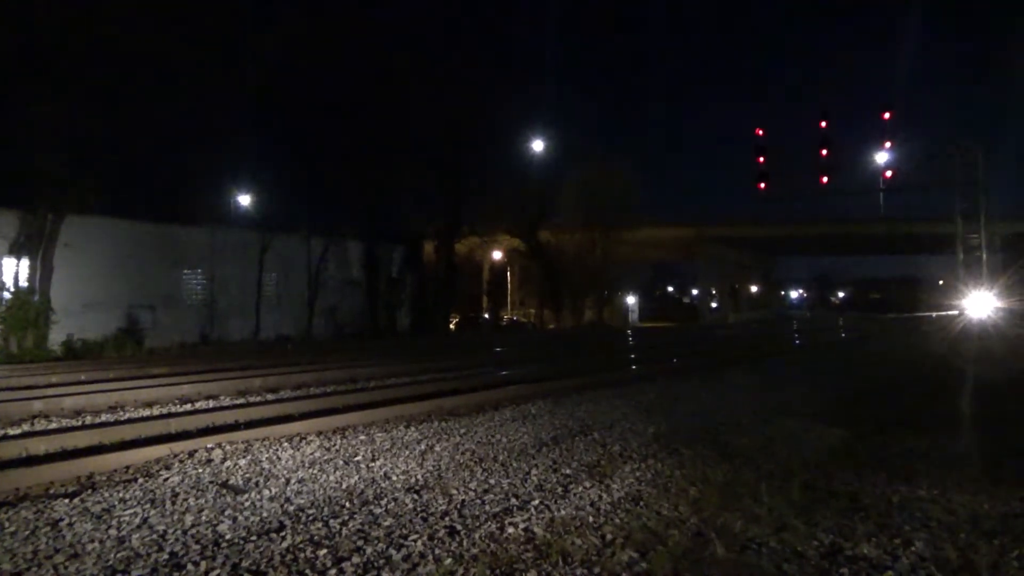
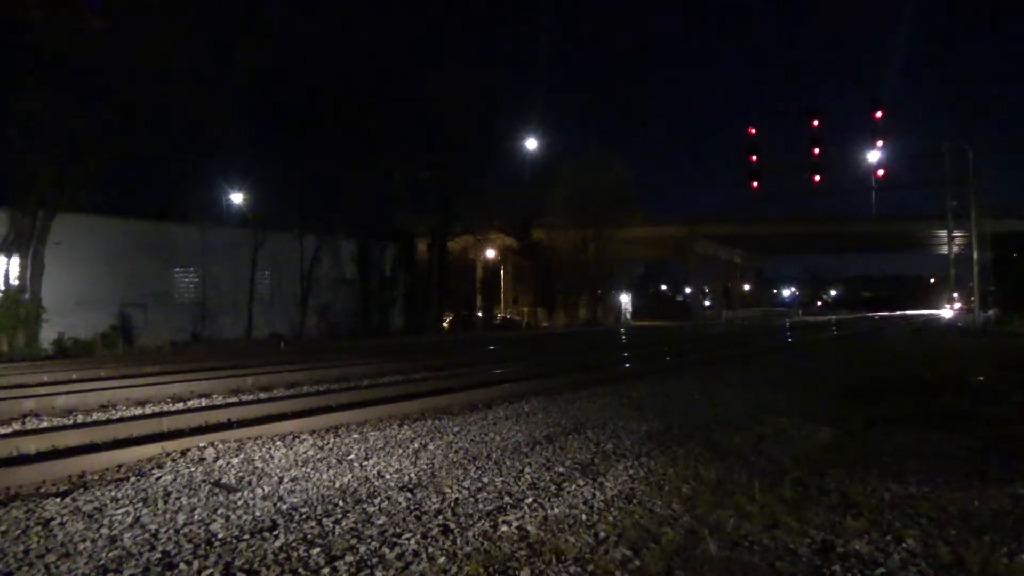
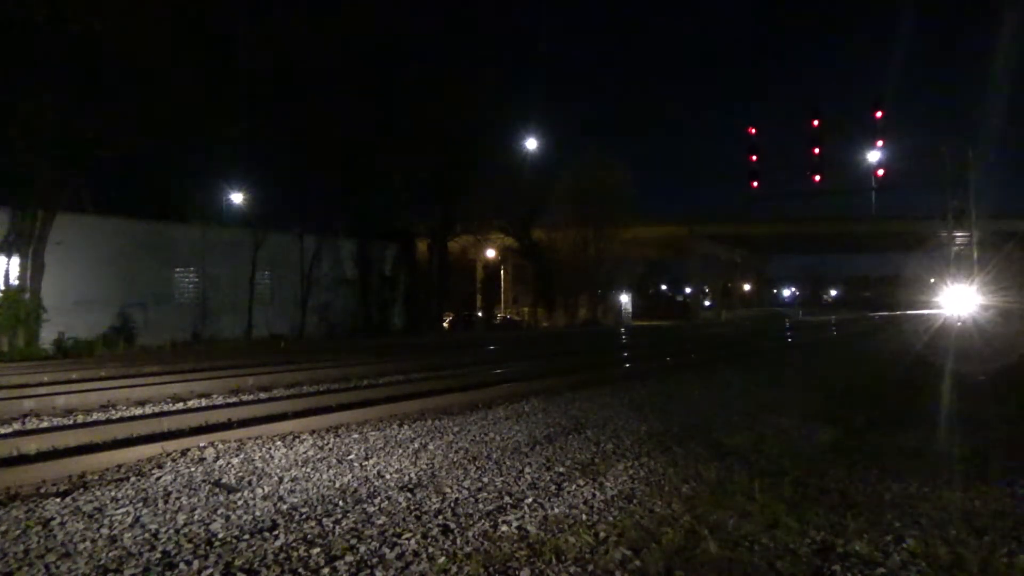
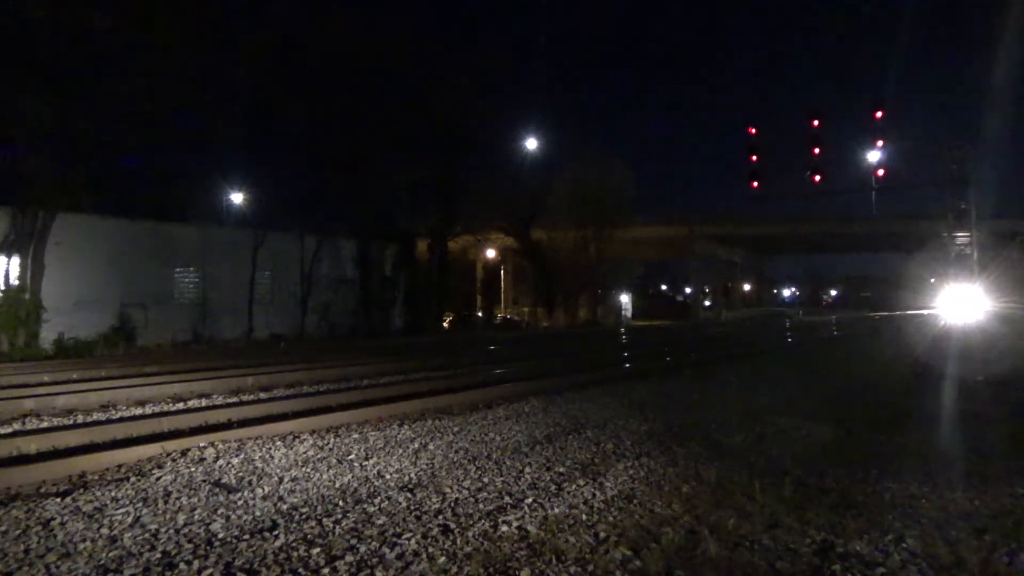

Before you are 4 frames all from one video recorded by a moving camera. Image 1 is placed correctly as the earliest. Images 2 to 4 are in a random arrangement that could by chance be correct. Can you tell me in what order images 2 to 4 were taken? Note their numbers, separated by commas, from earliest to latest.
4, 3, 2
